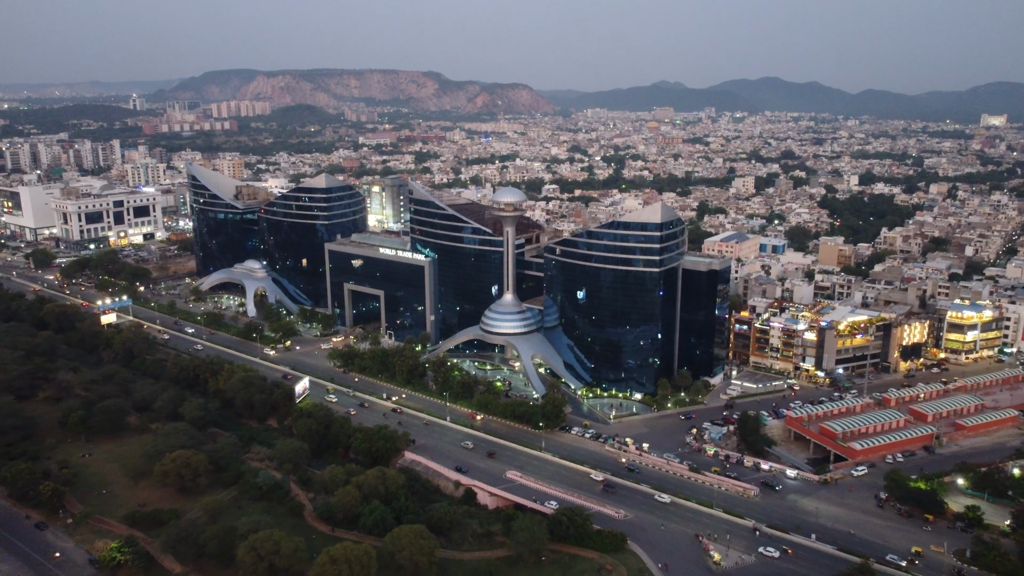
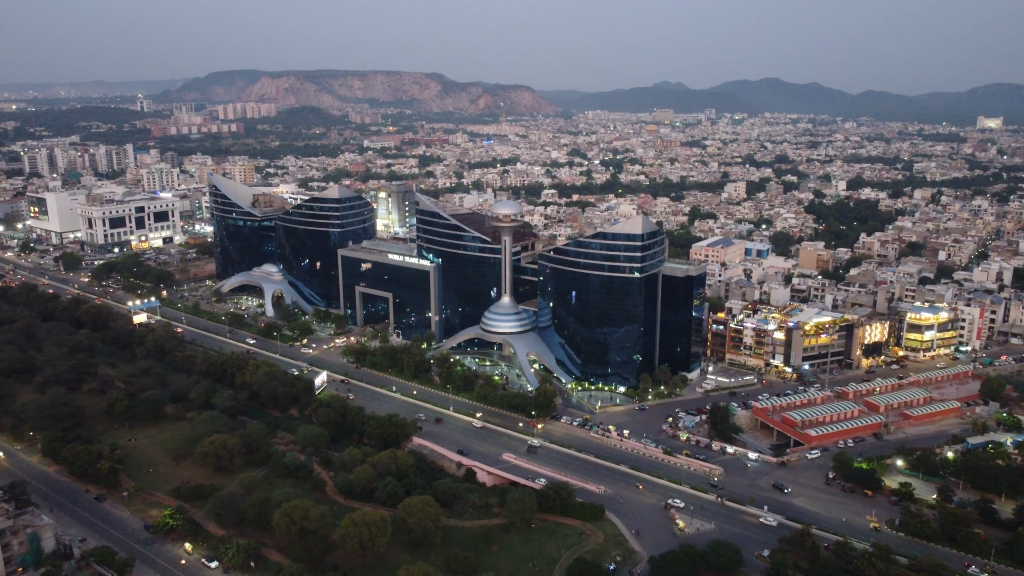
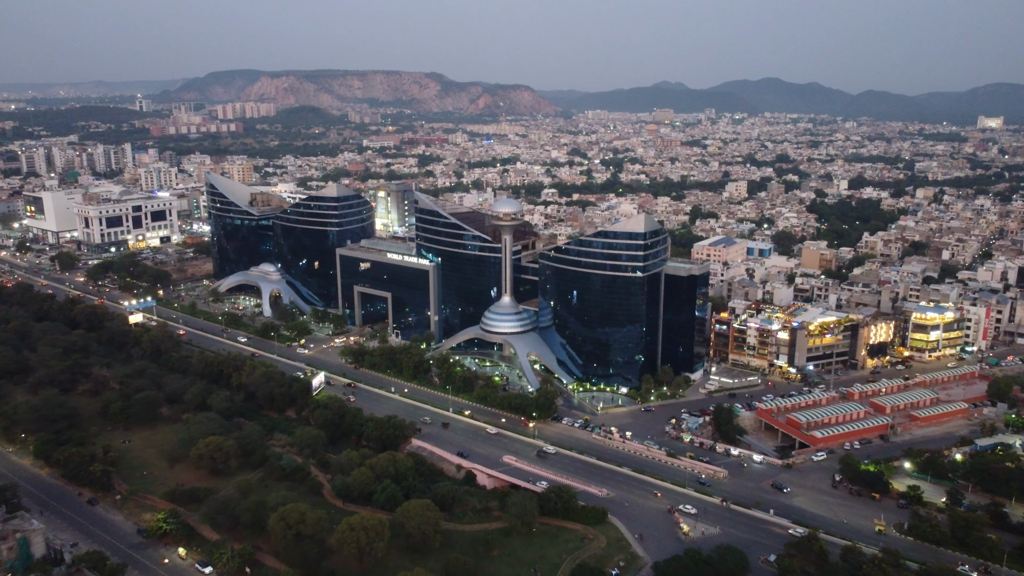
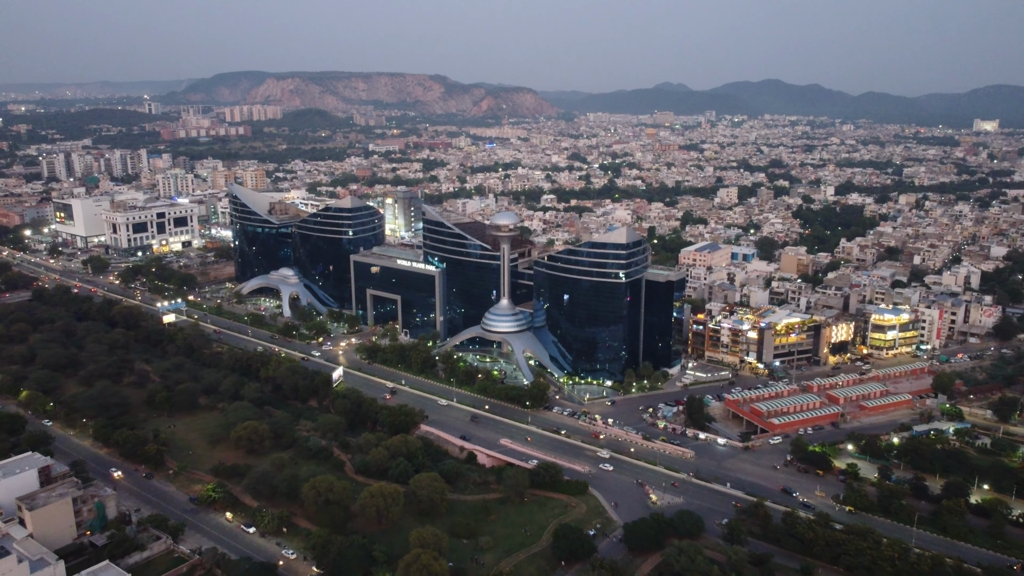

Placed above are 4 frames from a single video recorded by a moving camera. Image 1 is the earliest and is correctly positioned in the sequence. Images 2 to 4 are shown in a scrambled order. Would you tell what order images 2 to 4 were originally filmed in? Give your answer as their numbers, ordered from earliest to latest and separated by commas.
3, 2, 4
